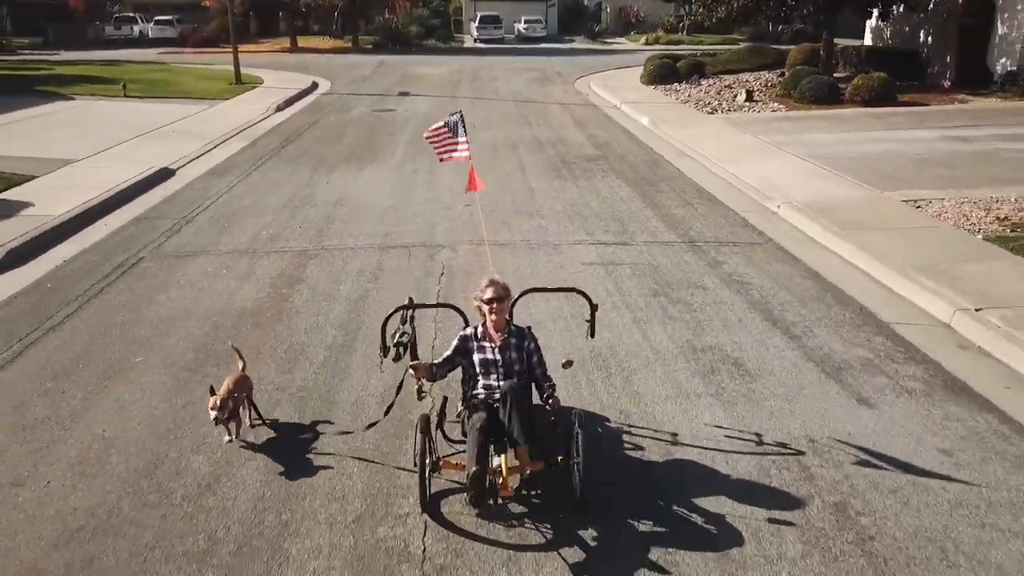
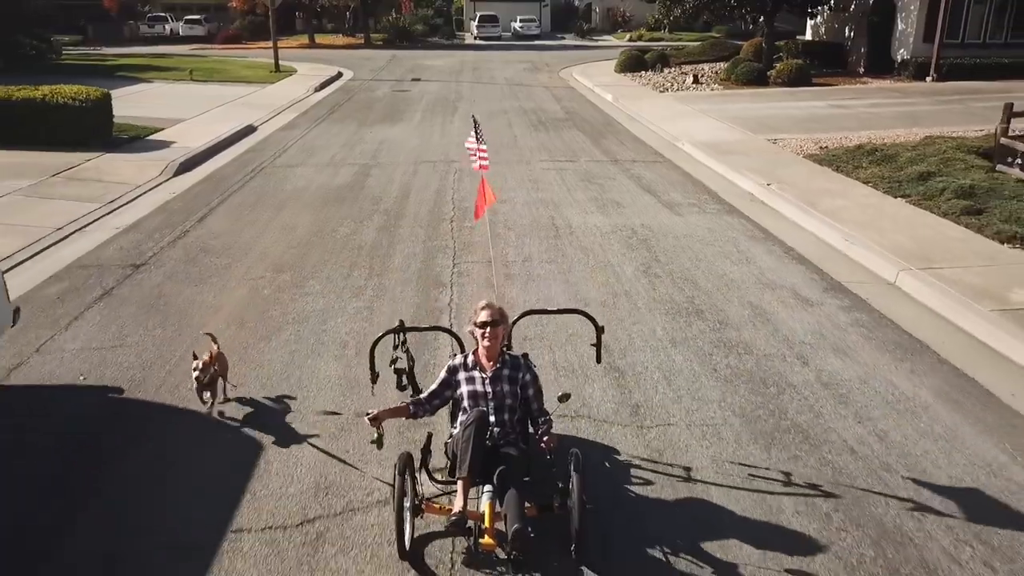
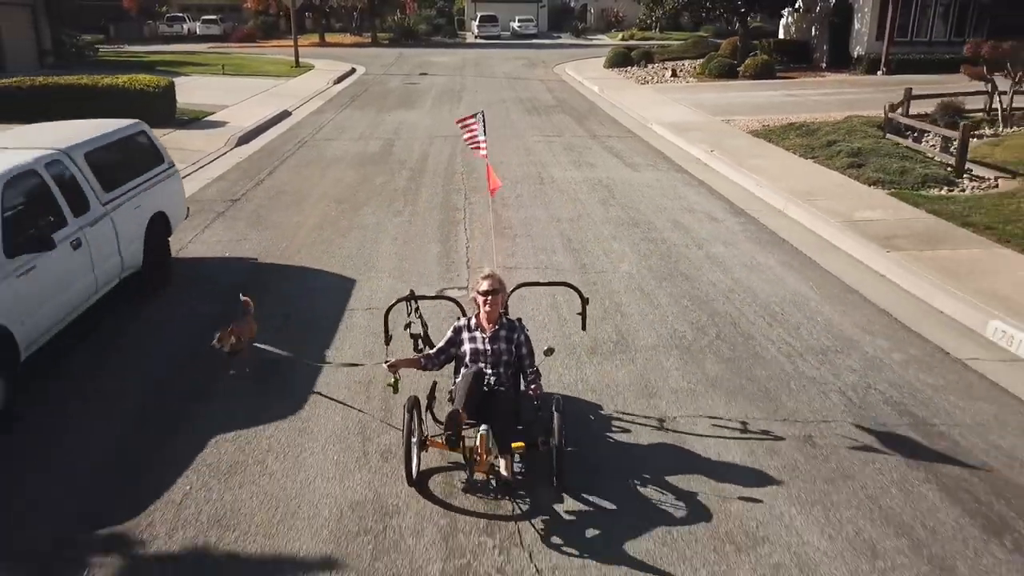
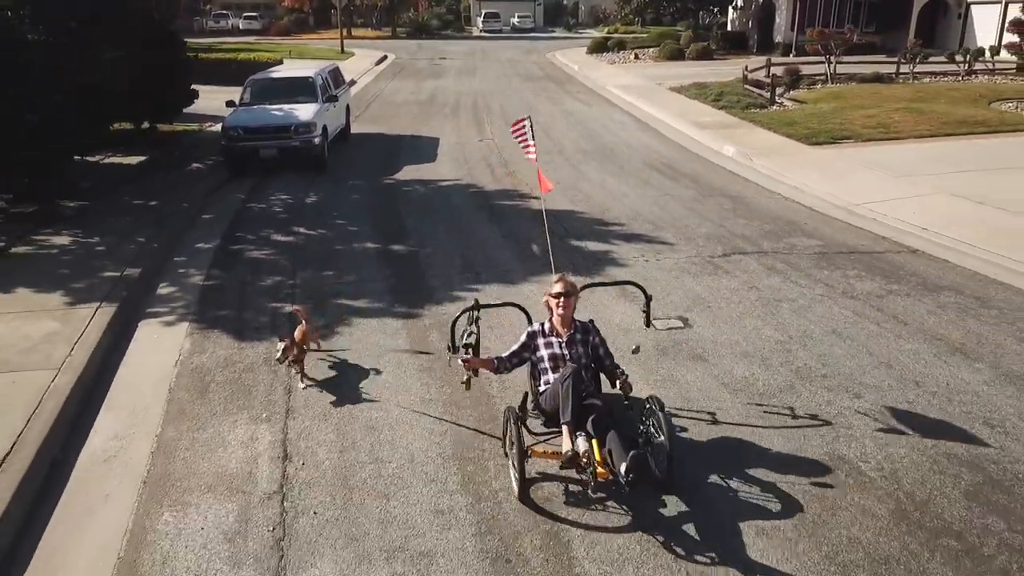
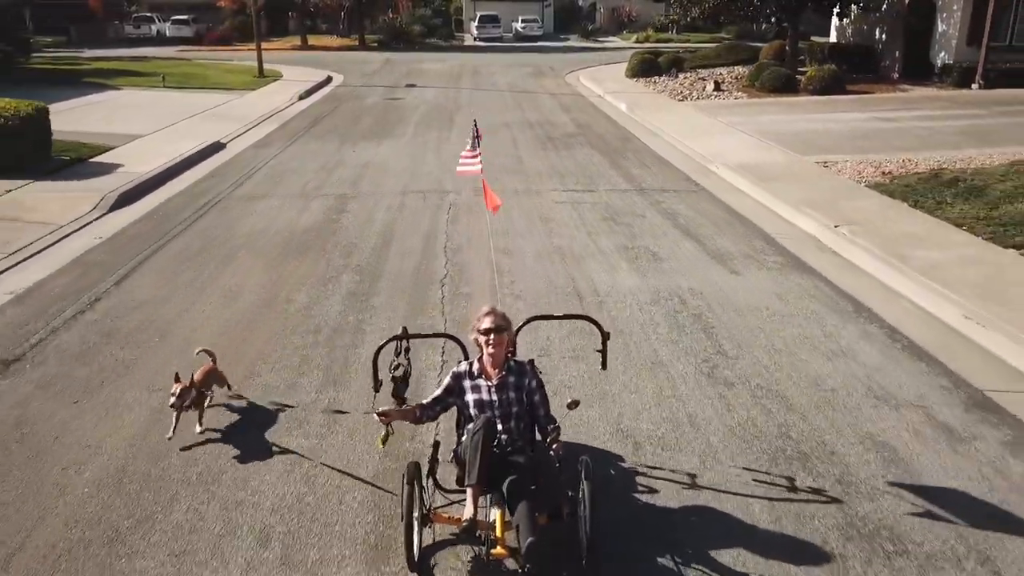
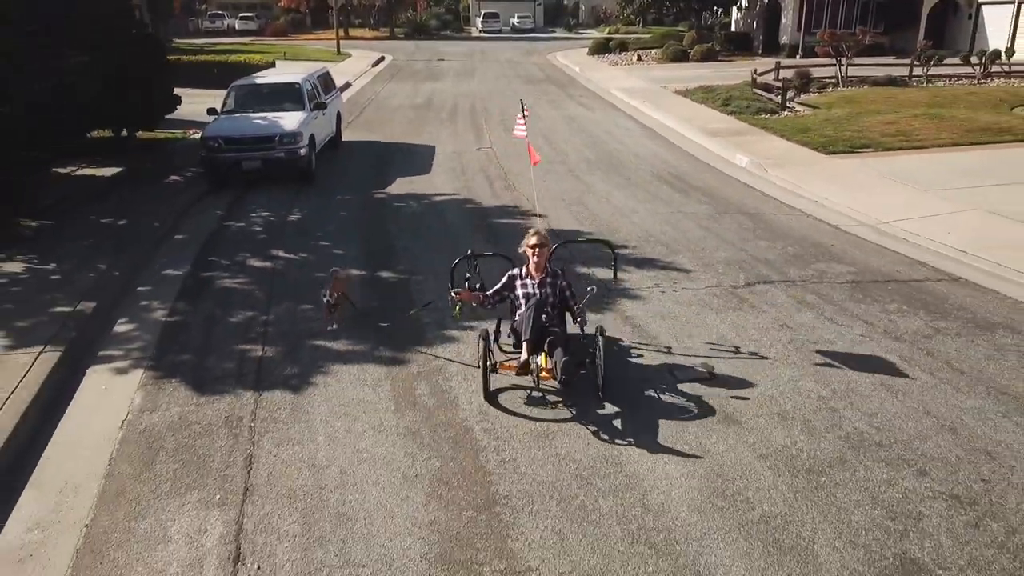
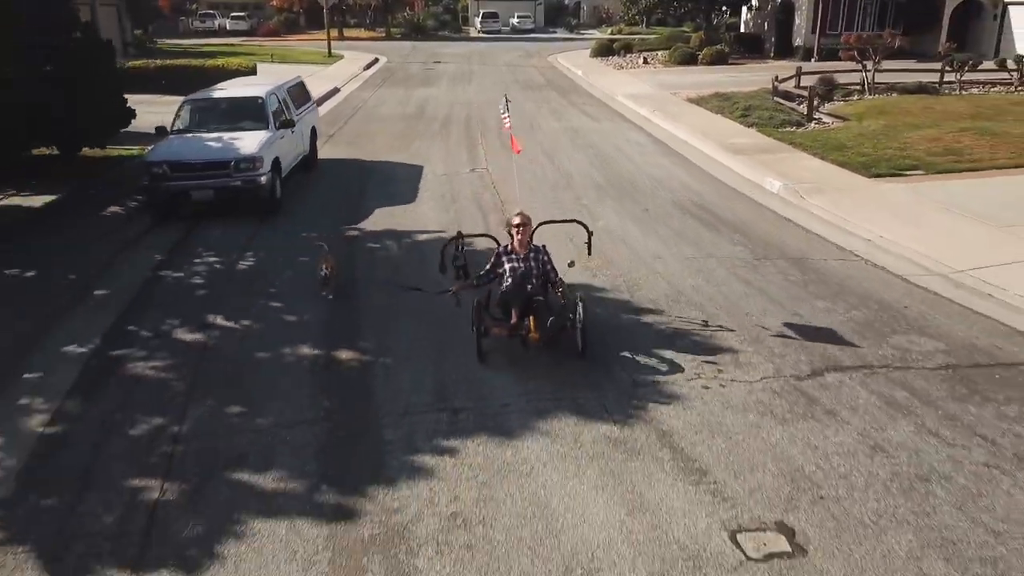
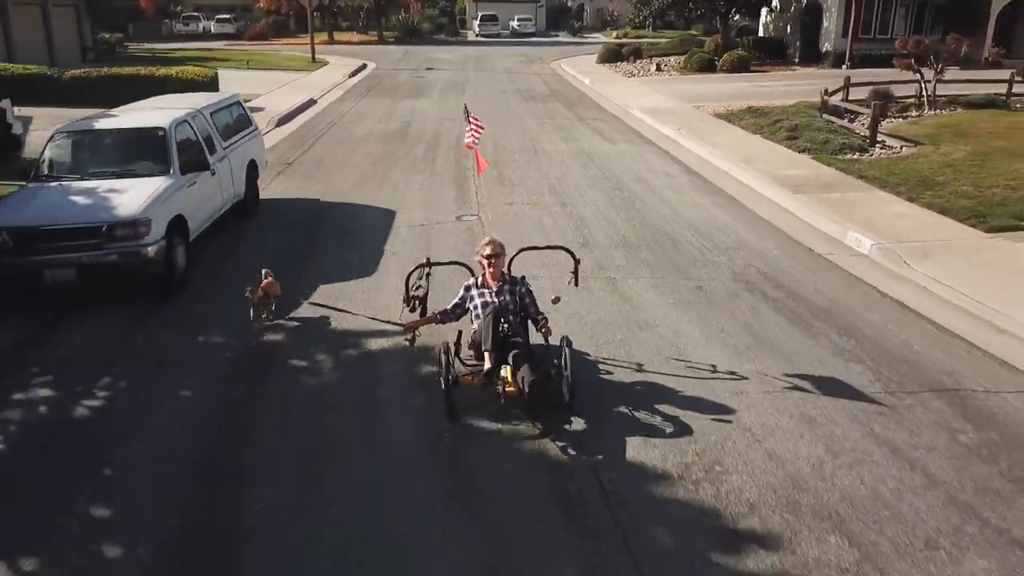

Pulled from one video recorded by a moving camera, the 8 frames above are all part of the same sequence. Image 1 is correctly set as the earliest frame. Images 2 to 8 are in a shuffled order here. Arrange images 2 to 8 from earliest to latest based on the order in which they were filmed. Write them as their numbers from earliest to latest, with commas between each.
5, 2, 3, 8, 7, 6, 4
